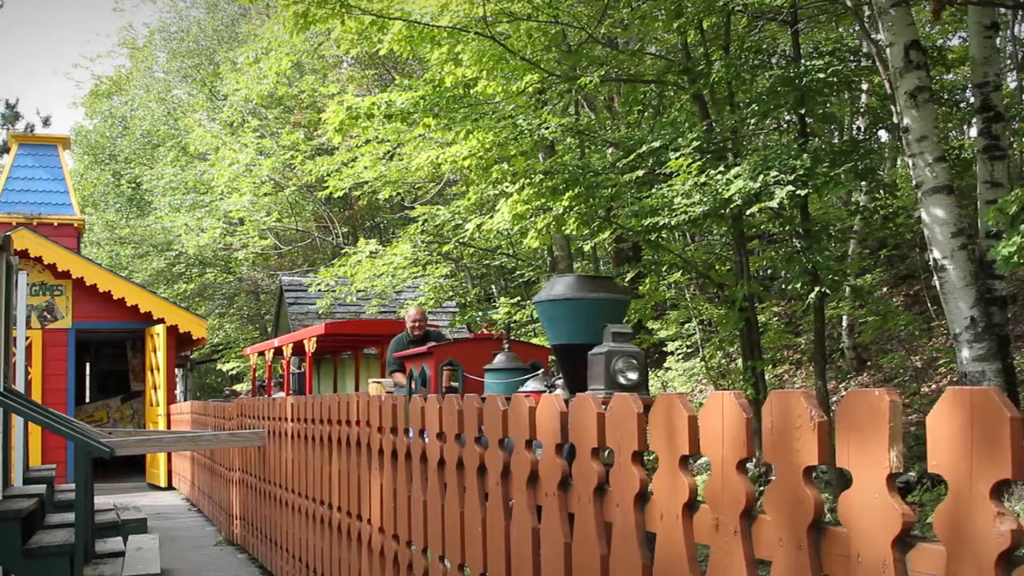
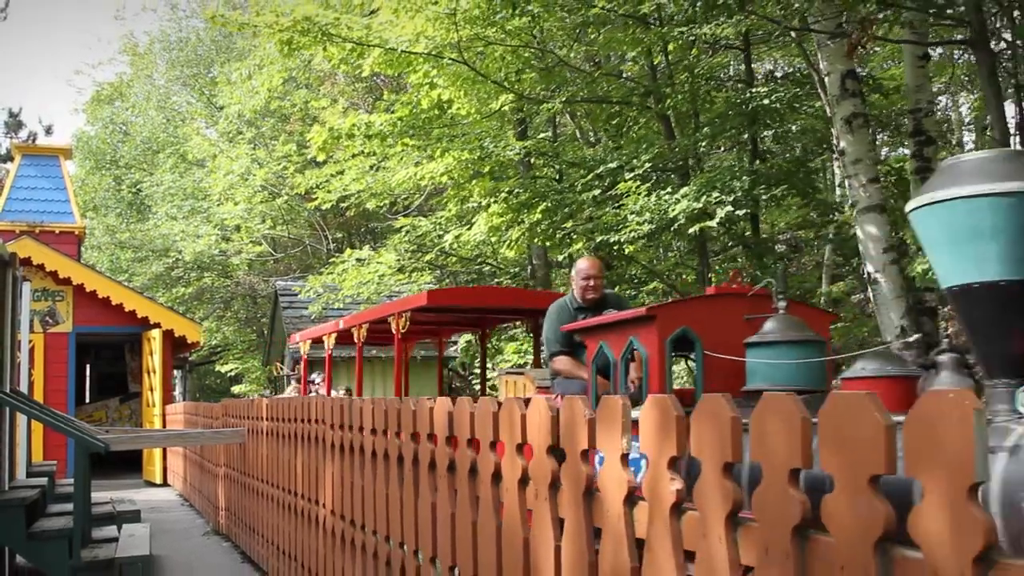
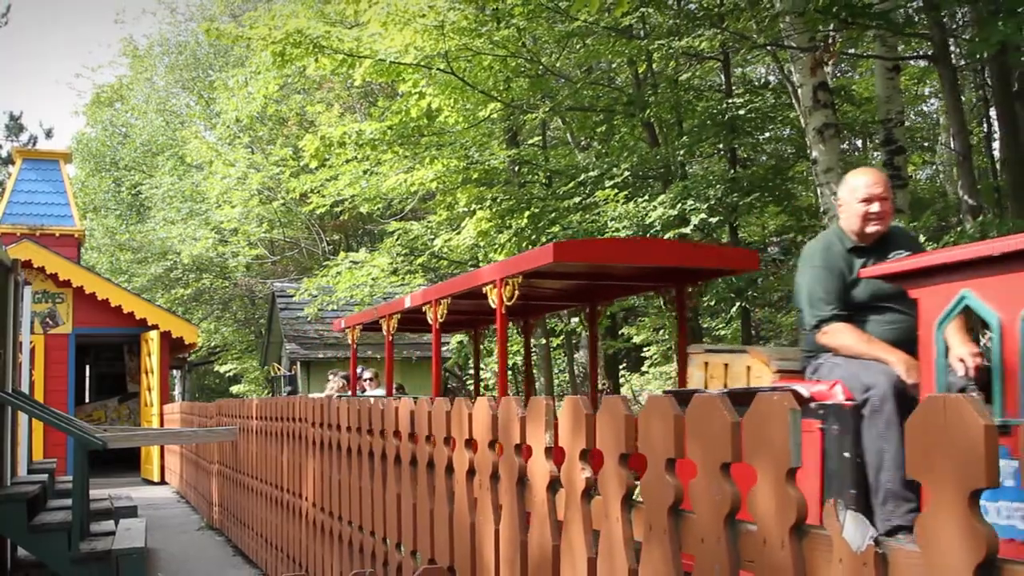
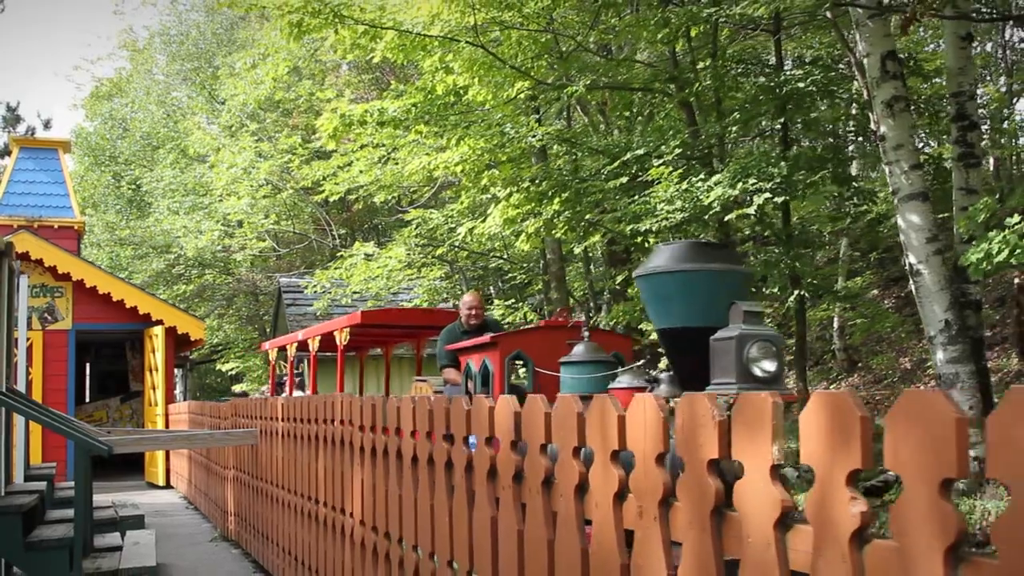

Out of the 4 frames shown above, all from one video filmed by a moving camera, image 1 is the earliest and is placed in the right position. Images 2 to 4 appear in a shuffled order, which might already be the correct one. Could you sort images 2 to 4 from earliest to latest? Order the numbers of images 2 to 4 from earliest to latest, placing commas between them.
4, 2, 3
